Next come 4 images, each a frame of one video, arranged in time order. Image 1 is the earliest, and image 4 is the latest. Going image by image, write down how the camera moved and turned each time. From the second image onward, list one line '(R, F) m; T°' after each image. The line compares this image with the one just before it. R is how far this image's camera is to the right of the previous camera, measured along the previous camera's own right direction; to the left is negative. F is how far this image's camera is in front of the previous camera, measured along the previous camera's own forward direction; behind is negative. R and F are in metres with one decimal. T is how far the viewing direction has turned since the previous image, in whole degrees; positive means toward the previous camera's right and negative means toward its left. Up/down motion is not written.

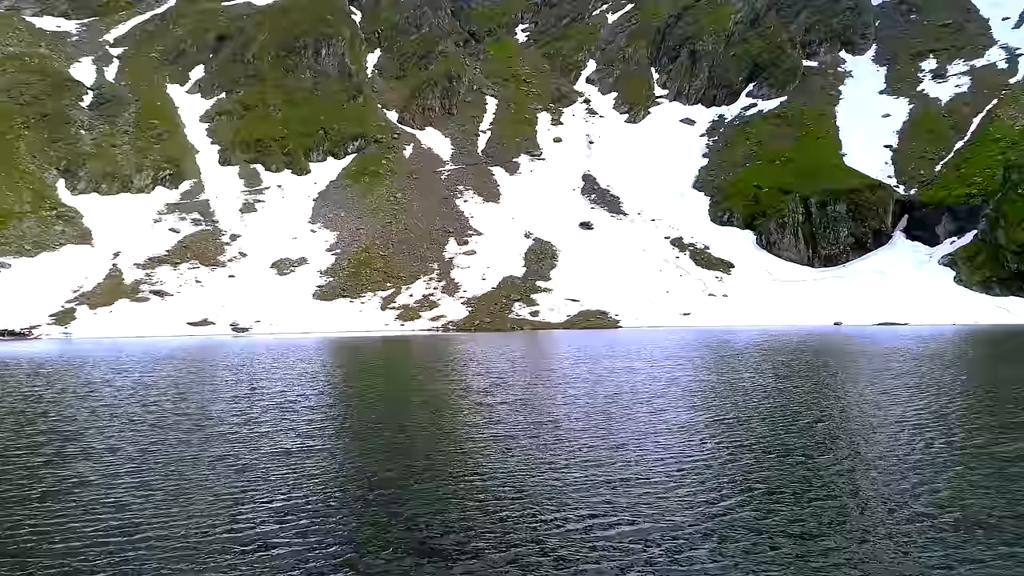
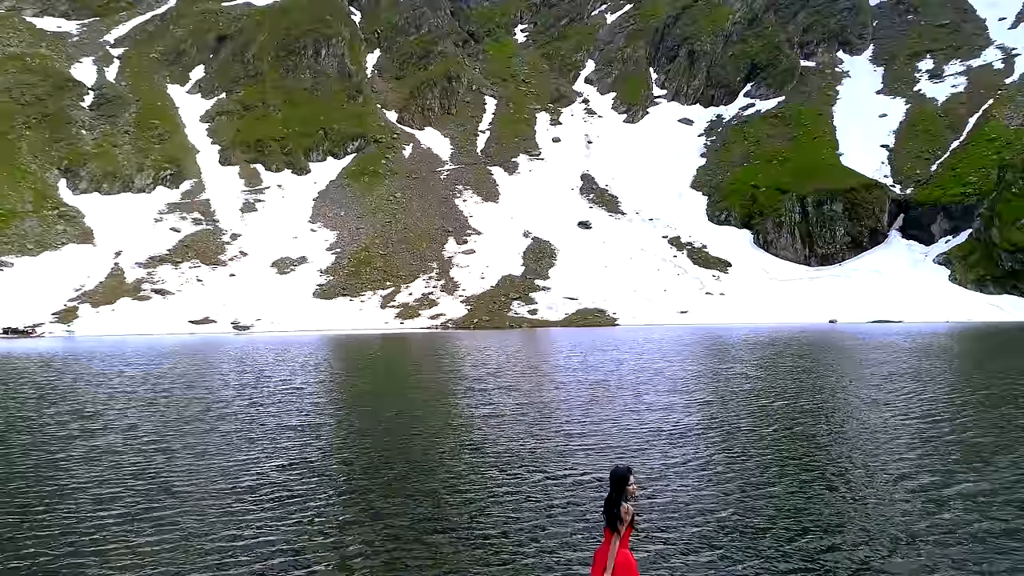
(+0.3, -1.3) m; 0°
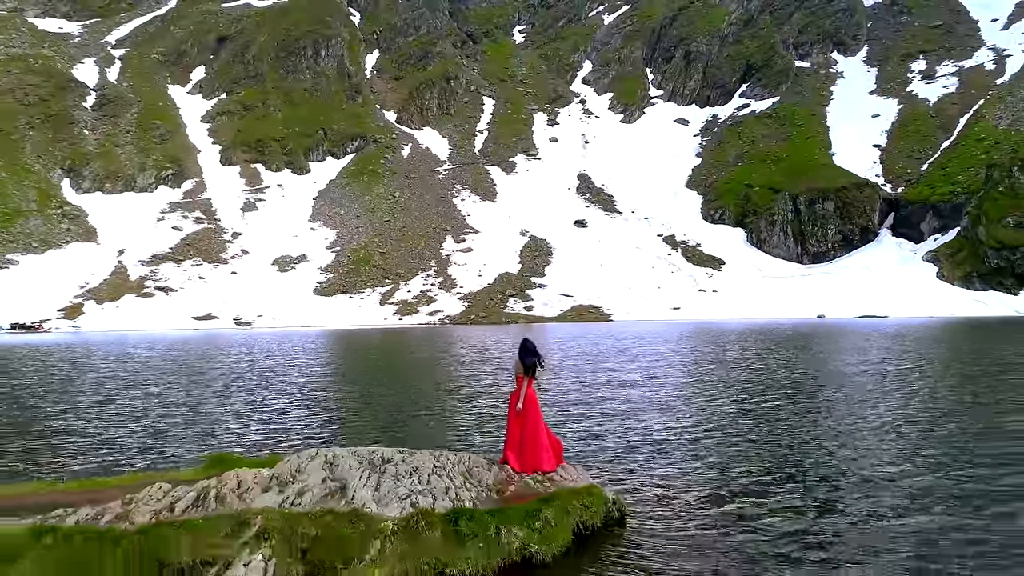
(+0.7, -3.0) m; 0°
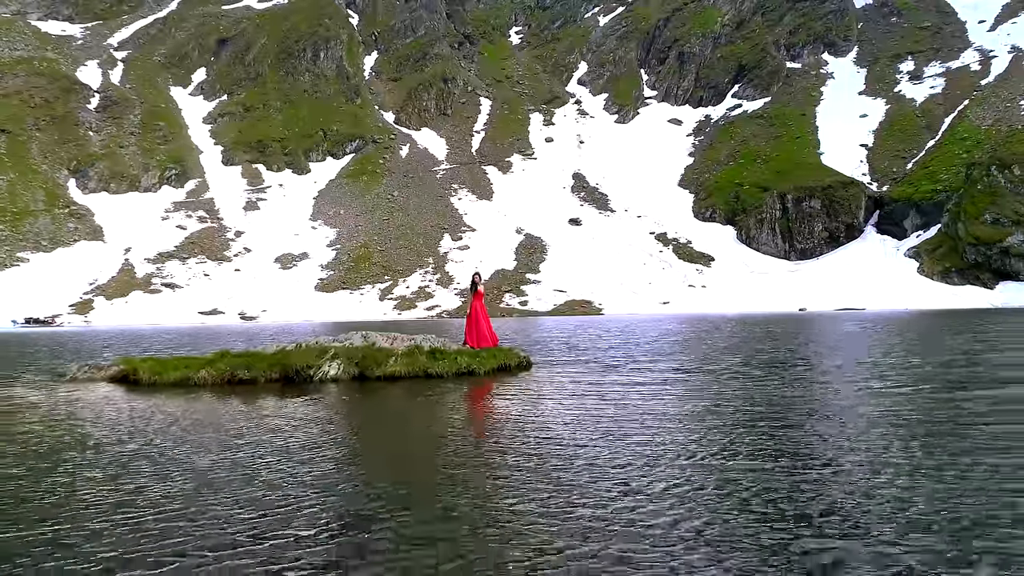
(+0.9, -5.3) m; 0°
